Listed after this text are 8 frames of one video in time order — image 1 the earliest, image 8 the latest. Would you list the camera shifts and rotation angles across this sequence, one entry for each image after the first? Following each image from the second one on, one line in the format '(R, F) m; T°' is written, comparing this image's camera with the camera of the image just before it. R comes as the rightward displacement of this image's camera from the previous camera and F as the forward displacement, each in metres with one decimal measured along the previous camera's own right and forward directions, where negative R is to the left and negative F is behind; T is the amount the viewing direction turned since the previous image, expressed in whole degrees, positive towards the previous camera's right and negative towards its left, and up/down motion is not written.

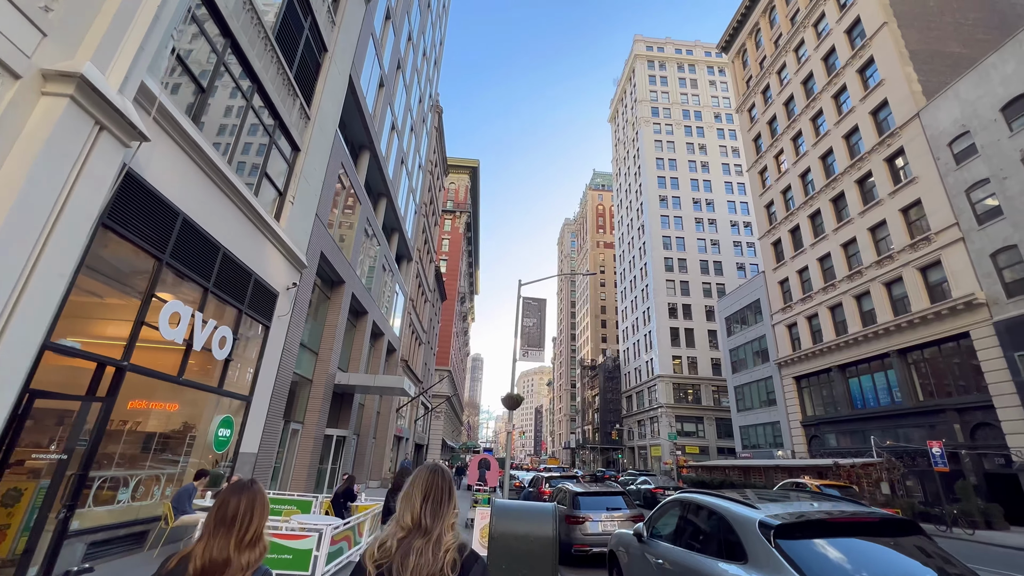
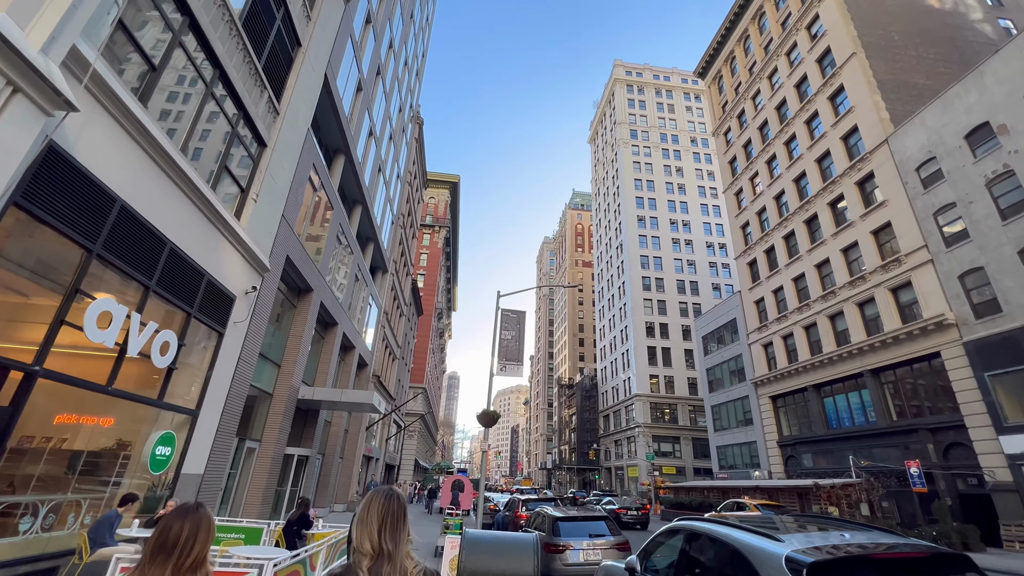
(0.0, +0.6) m; +3°
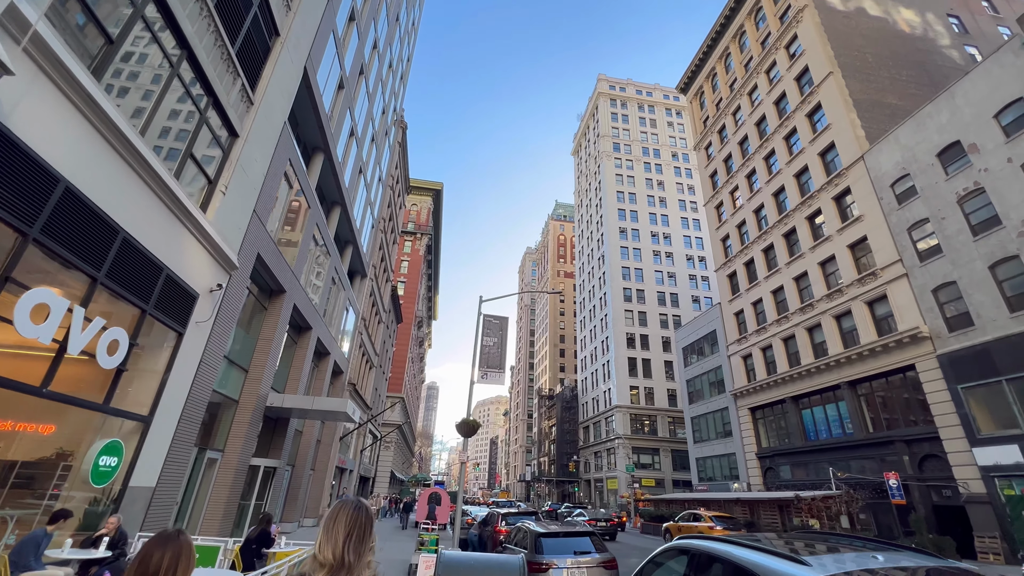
(0.0, +0.4) m; +2°
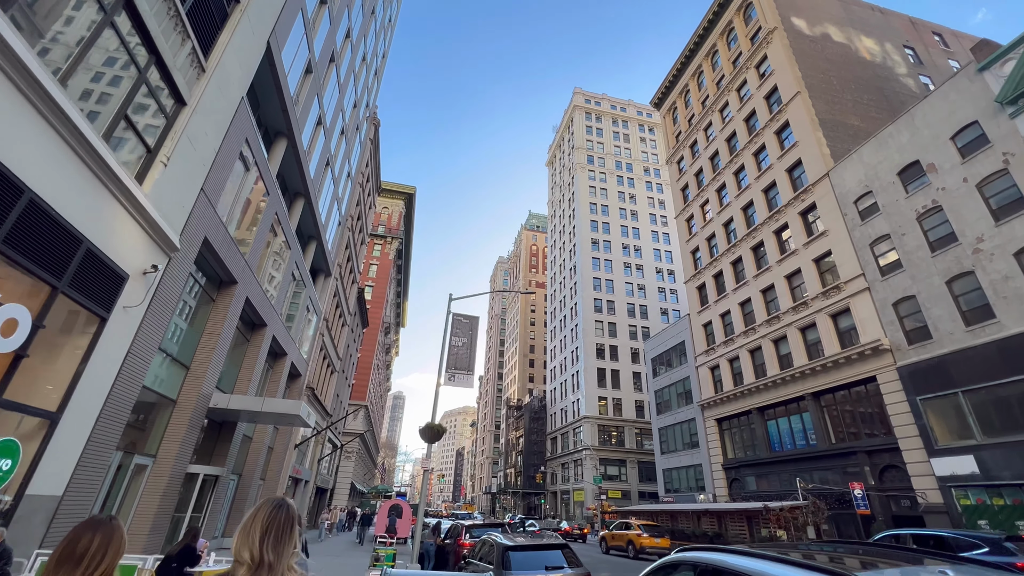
(0.0, +0.6) m; +4°
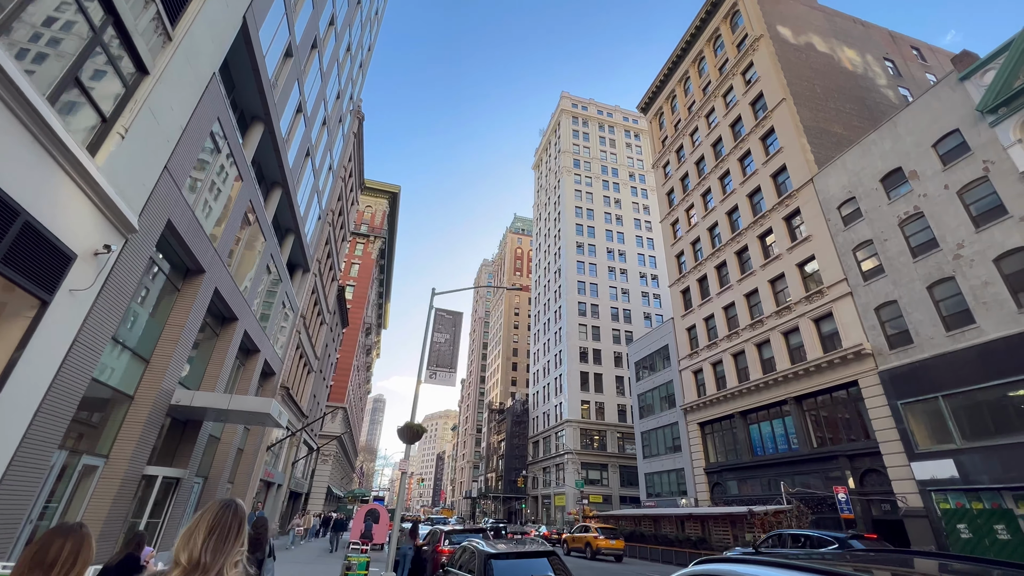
(0.0, +0.5) m; +2°
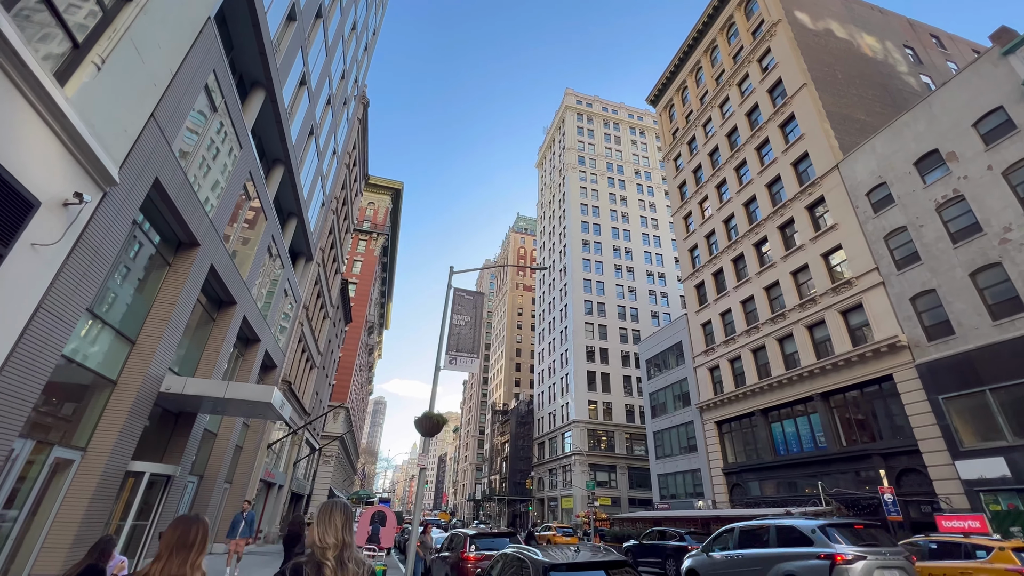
(-0.7, +1.2) m; 0°
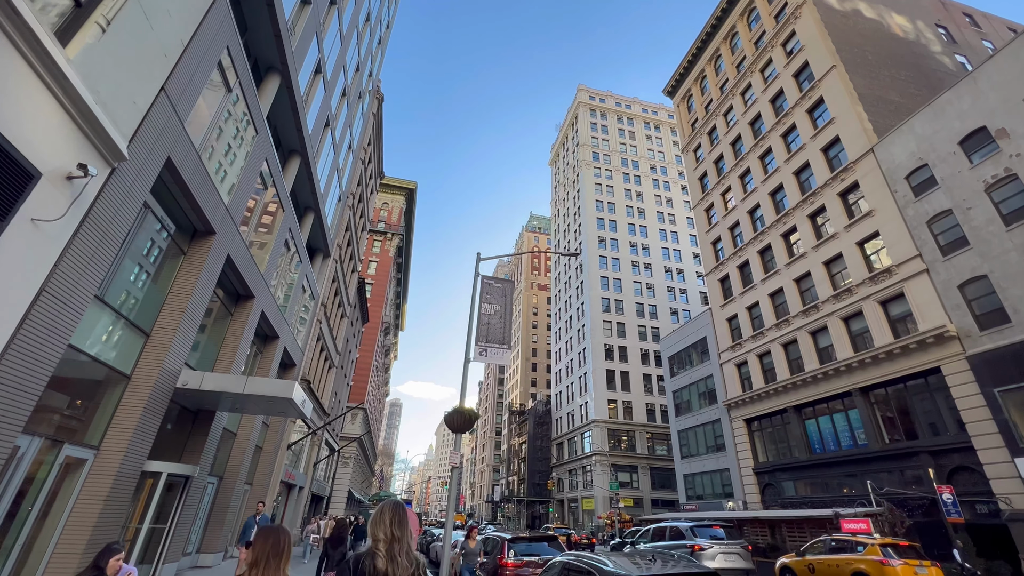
(-0.5, +0.7) m; -2°
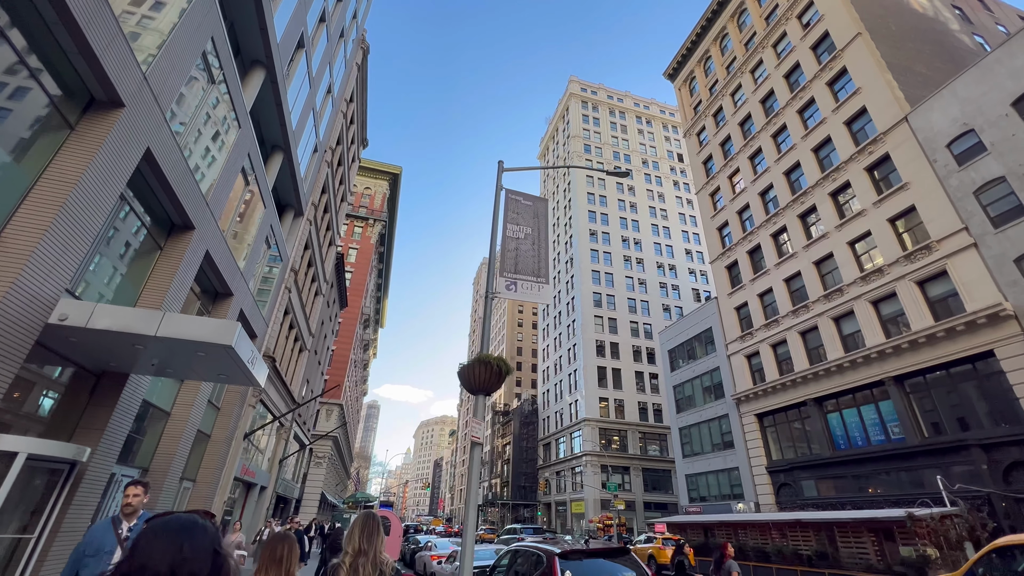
(-0.9, +2.9) m; +2°
